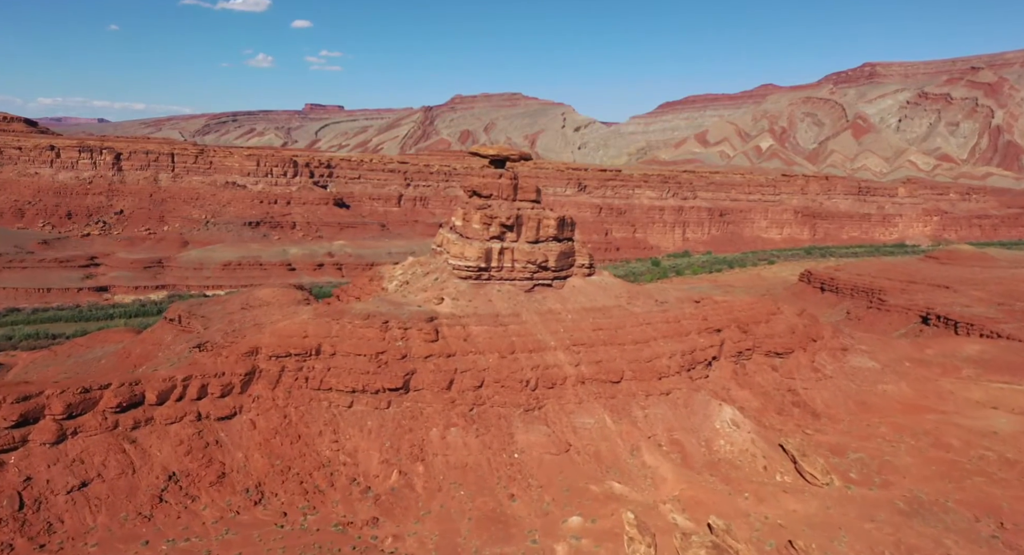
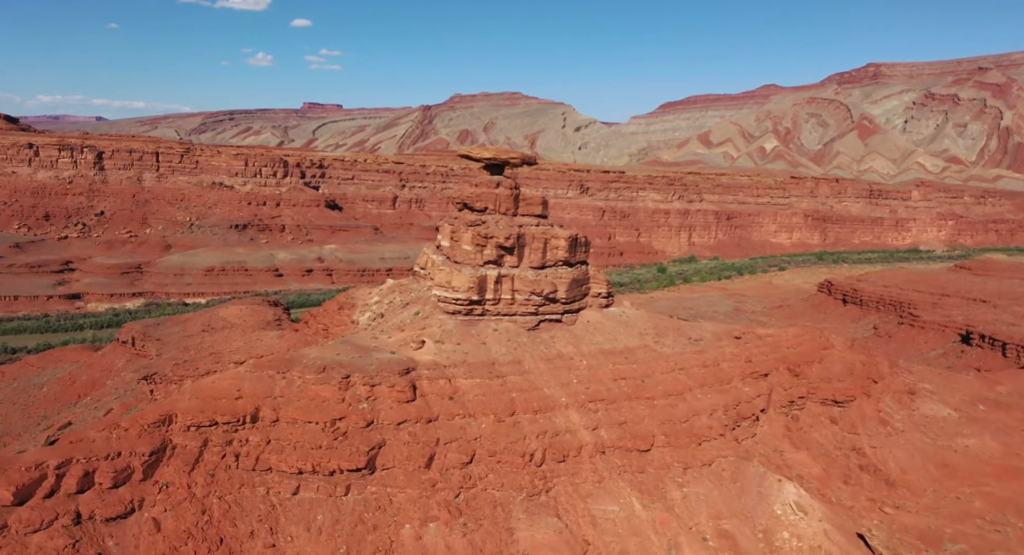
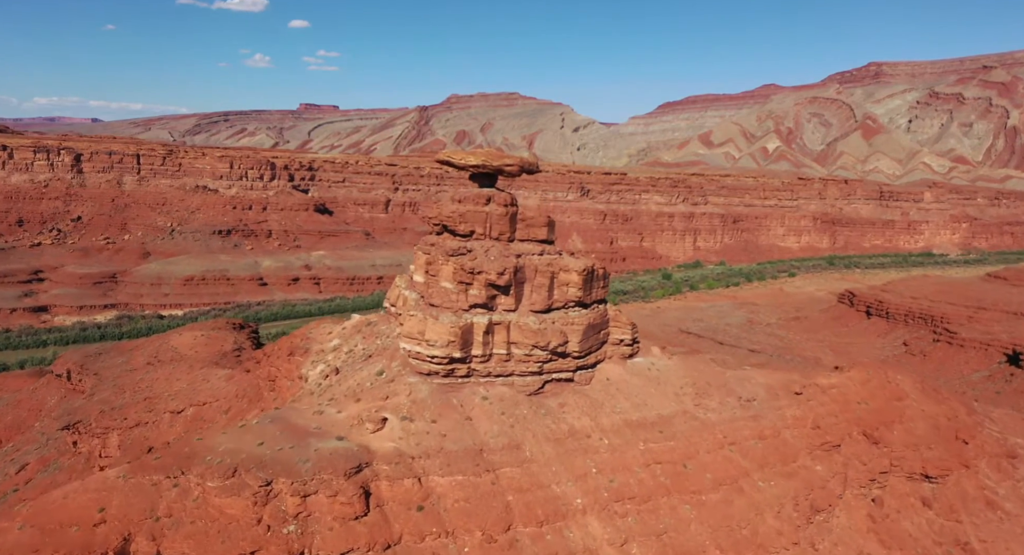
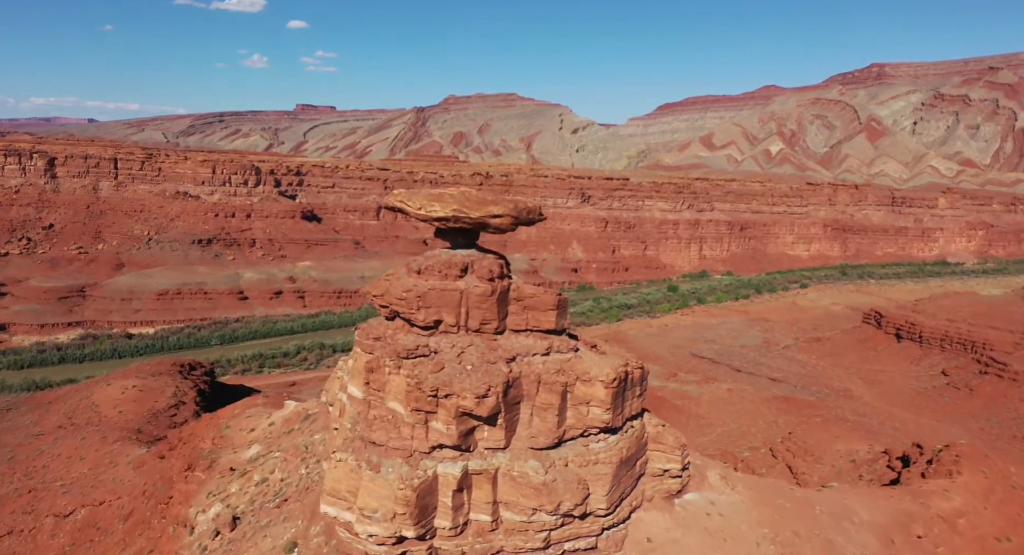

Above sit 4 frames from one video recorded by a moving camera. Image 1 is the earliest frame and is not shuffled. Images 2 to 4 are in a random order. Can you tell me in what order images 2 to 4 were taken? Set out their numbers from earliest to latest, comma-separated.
2, 3, 4
